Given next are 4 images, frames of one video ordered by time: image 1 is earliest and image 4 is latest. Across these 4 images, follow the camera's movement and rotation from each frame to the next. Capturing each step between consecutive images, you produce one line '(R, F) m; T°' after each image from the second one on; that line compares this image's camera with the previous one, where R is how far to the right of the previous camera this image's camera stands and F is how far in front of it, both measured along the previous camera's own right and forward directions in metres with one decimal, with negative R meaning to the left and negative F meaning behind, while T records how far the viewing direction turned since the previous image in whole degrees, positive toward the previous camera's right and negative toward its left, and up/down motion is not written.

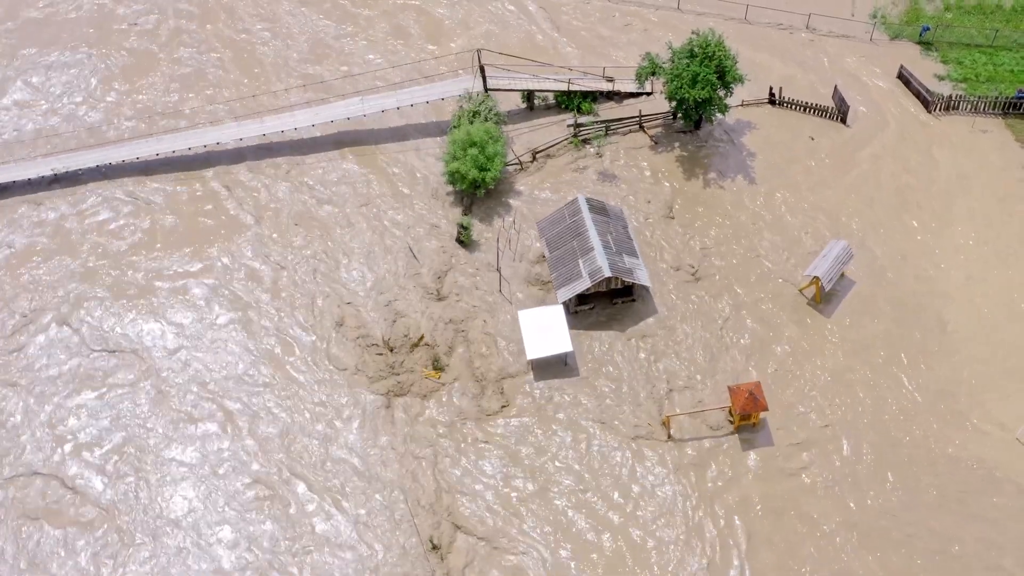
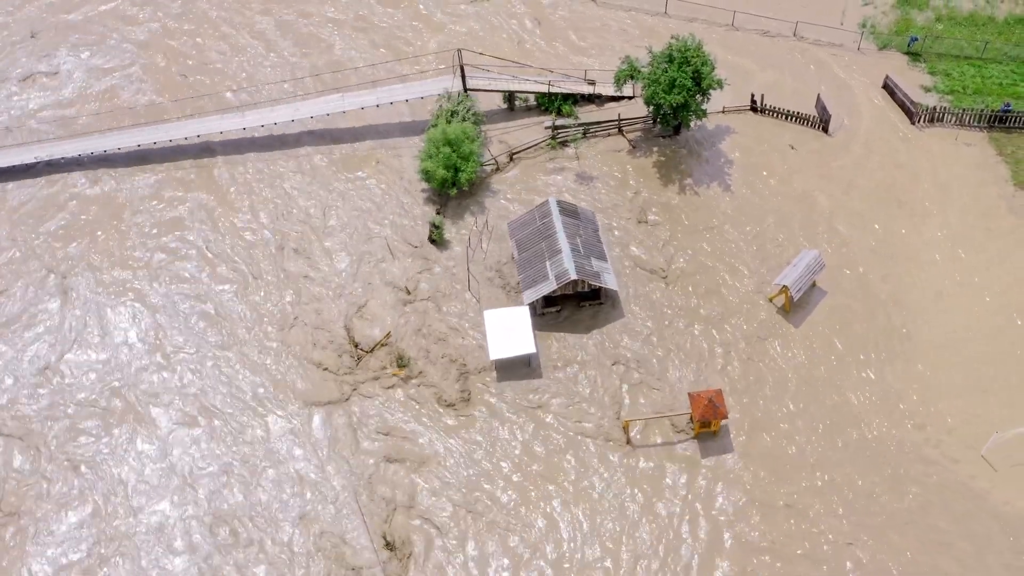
(+1.2, 0.0) m; 0°
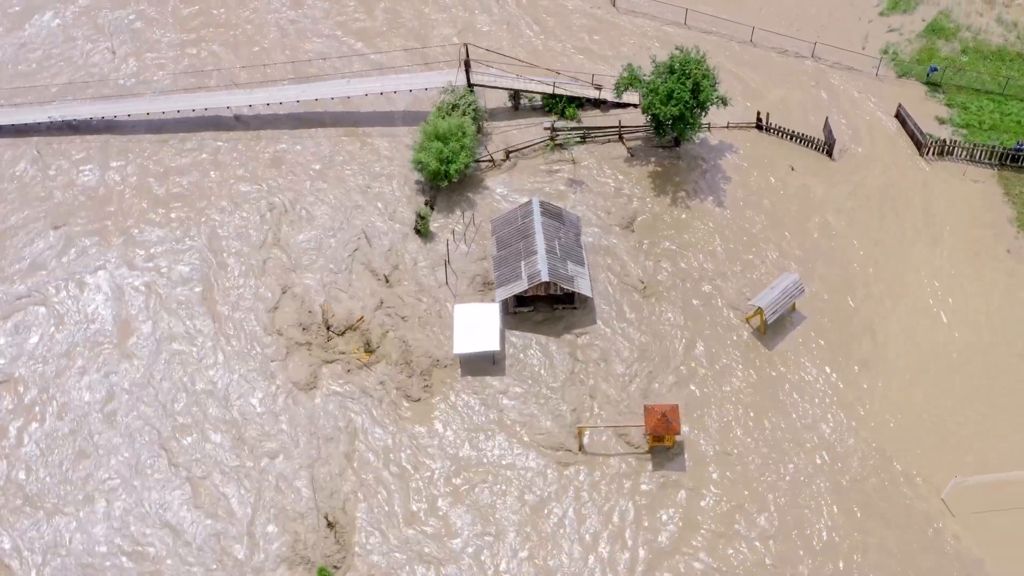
(+1.7, -0.1) m; -2°
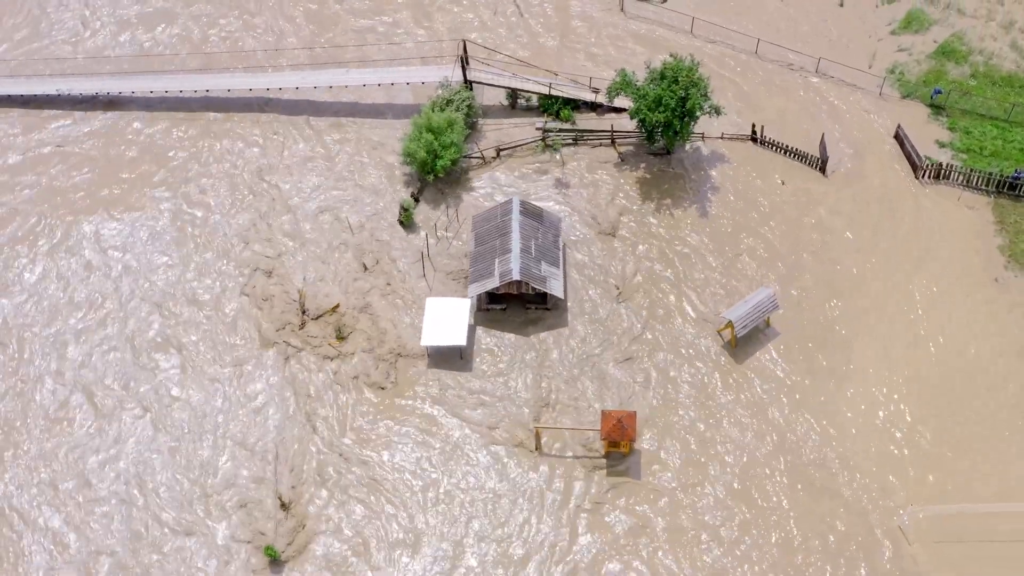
(+1.5, -0.2) m; -2°
